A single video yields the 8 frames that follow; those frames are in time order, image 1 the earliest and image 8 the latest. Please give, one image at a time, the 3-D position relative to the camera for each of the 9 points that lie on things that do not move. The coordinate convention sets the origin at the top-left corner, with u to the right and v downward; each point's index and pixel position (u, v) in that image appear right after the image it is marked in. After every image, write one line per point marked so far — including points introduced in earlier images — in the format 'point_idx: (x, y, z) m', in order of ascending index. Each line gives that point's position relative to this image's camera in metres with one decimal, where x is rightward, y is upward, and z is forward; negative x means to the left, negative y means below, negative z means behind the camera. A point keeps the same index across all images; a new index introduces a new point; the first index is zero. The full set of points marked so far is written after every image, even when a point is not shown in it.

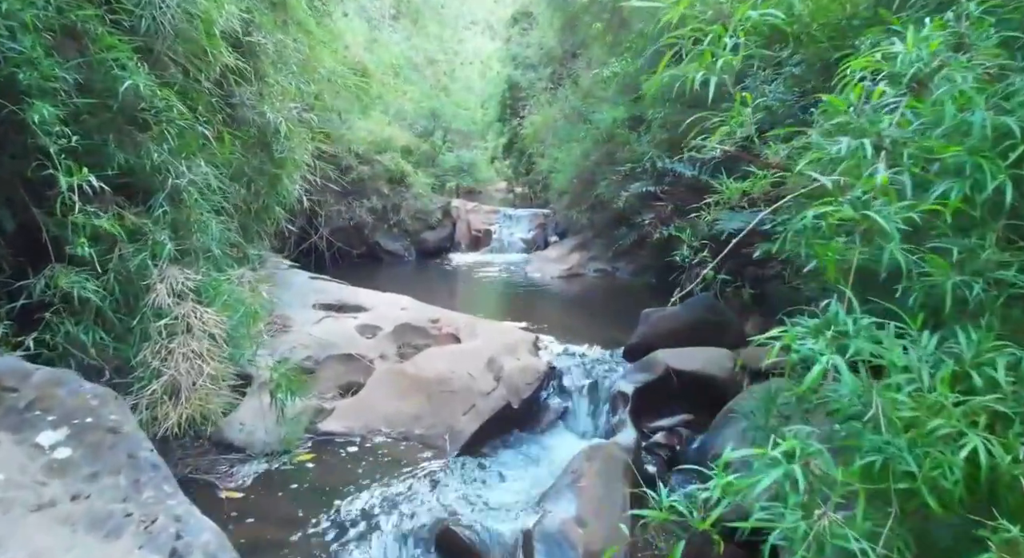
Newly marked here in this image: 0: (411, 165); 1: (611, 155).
0: (-1.8, +2.0, +11.2) m
1: (+1.3, +1.6, +8.5) m
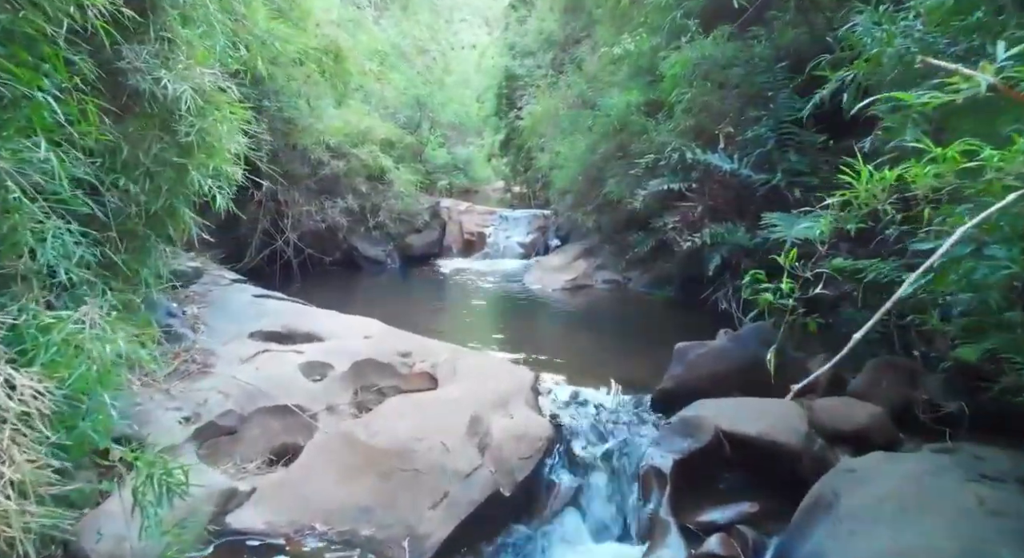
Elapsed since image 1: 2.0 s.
0: (-1.8, +1.8, +9.9) m
1: (+1.2, +1.5, +7.2) m
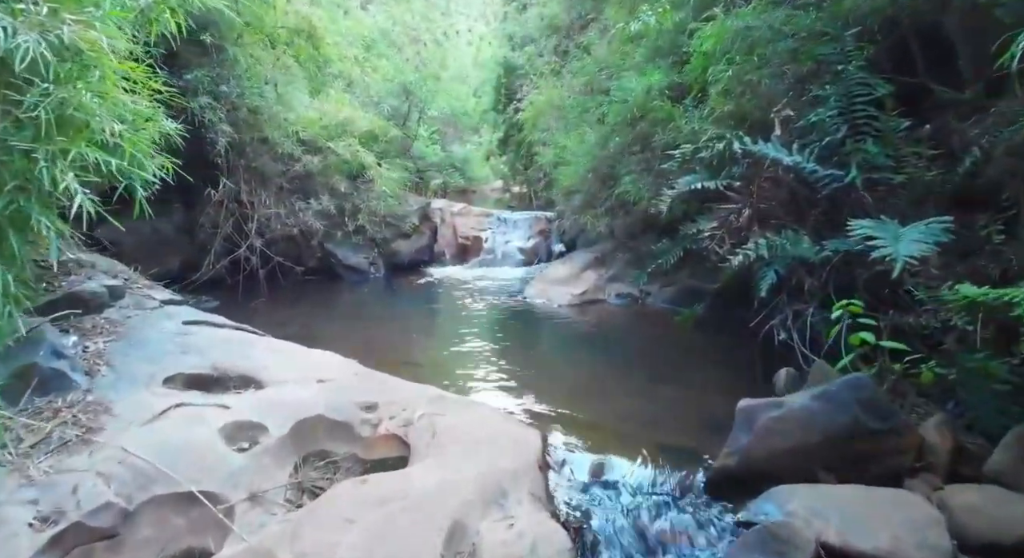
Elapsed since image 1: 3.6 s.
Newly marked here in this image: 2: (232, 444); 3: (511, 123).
0: (-1.8, +1.7, +8.8) m
1: (+1.2, +1.3, +6.1) m
2: (-1.3, -0.8, +3.0) m
3: (0.0, +3.5, +14.6) m
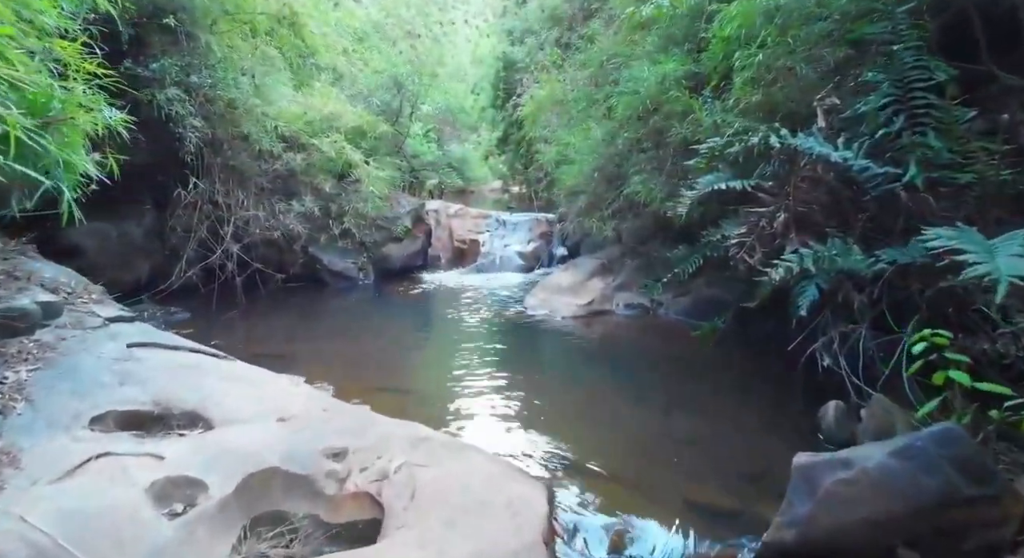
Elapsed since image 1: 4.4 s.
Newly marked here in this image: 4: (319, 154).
0: (-1.8, +1.6, +8.2) m
1: (+1.2, +1.2, +5.5) m
2: (-1.3, -0.9, +2.4) m
3: (0.0, +3.4, +14.0) m
4: (-2.2, +1.4, +7.2) m
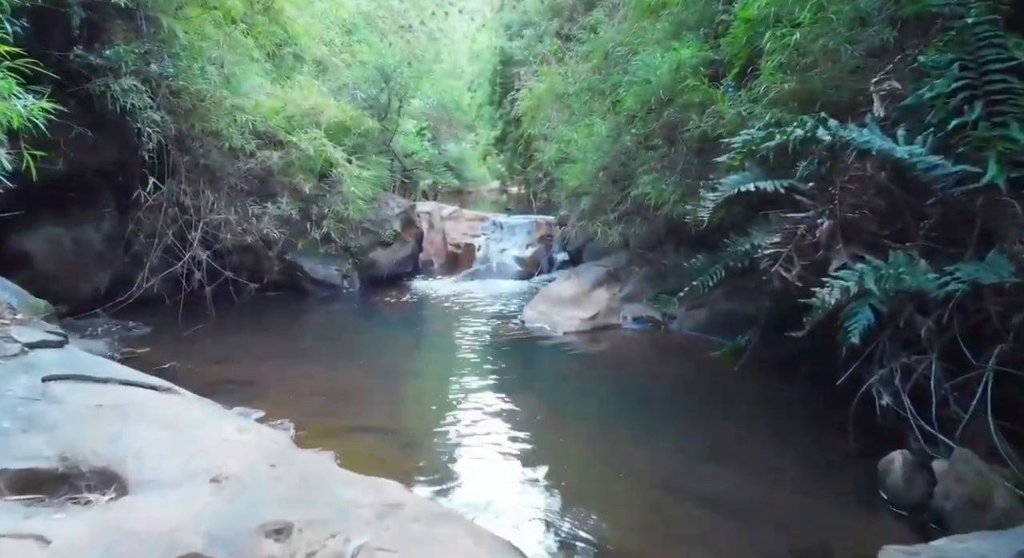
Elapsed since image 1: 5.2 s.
0: (-1.9, +1.5, +7.6) m
1: (+1.2, +1.1, +4.9) m
2: (-1.3, -1.0, +1.8) m
3: (-0.1, +3.3, +13.4) m
4: (-2.2, +1.3, +6.6) m
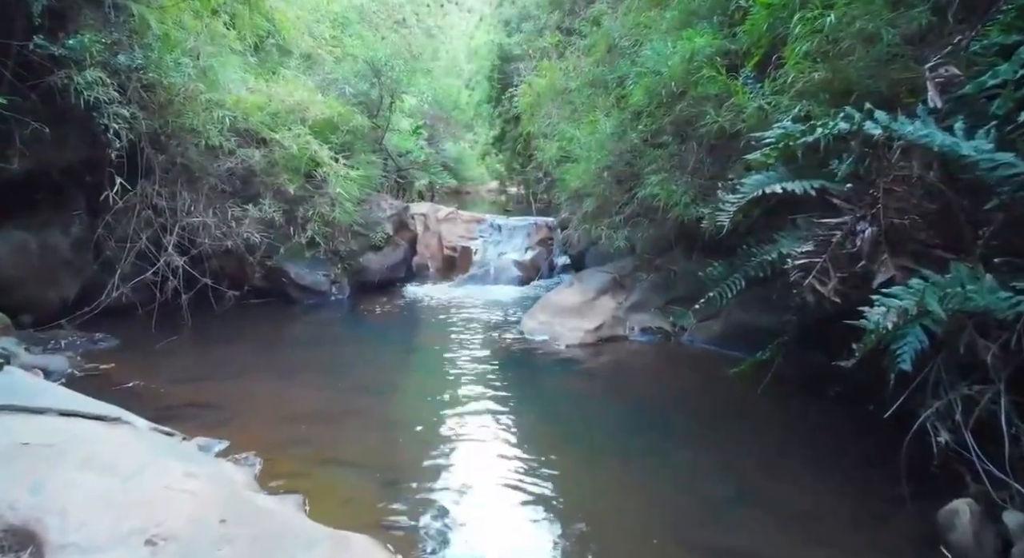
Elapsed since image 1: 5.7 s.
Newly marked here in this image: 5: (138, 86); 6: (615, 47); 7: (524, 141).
0: (-1.9, +1.4, +7.2) m
1: (+1.1, +1.1, +4.5) m
2: (-1.4, -1.0, +1.4) m
3: (-0.1, +3.3, +13.0) m
4: (-2.2, +1.2, +6.2) m
5: (-2.9, +1.5, +4.9) m
6: (+1.0, +2.2, +6.1) m
7: (+0.2, +2.3, +10.5) m
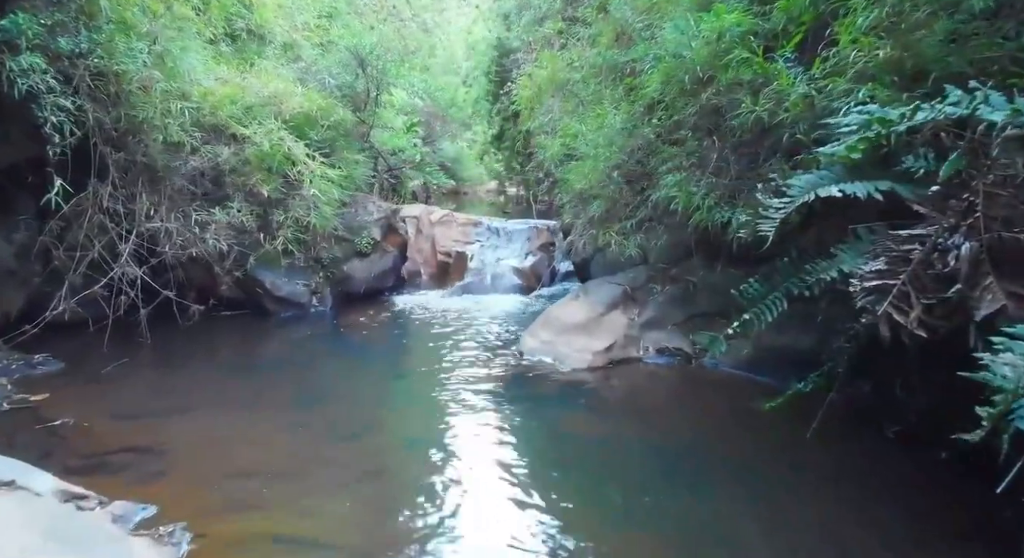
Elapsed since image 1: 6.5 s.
0: (-1.9, +1.3, +6.6) m
1: (+1.1, +1.0, +3.9) m
2: (-1.4, -1.1, +0.8) m
3: (-0.1, +3.2, +12.4) m
4: (-2.2, +1.1, +5.6) m
5: (-2.9, +1.4, +4.3) m
6: (+1.0, +2.1, +5.5) m
7: (+0.2, +2.2, +9.9) m
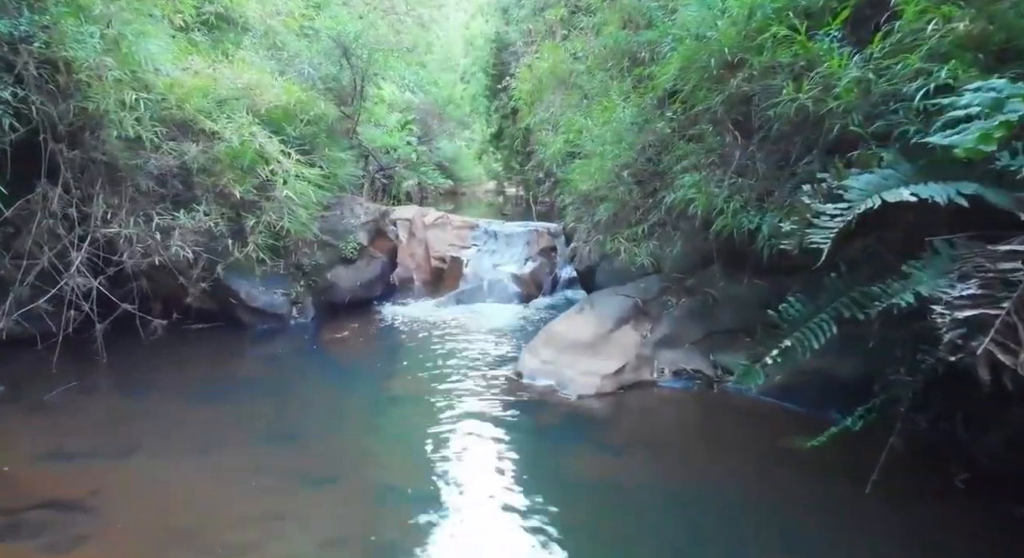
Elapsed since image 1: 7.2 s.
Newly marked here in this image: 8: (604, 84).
0: (-1.9, +1.3, +6.1) m
1: (+1.1, +0.9, +3.4) m
2: (-1.4, -1.2, +0.3) m
3: (-0.1, +3.1, +11.8) m
4: (-2.2, +1.1, +5.1) m
5: (-2.9, +1.3, +3.8) m
6: (+1.0, +2.0, +4.9) m
7: (+0.2, +2.1, +9.4) m
8: (+0.8, +1.6, +5.3) m
